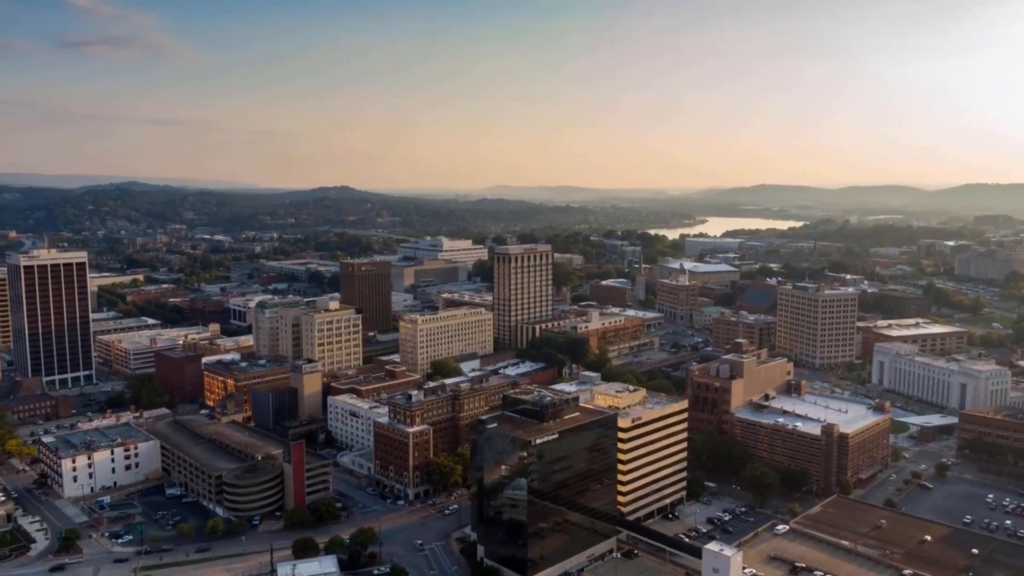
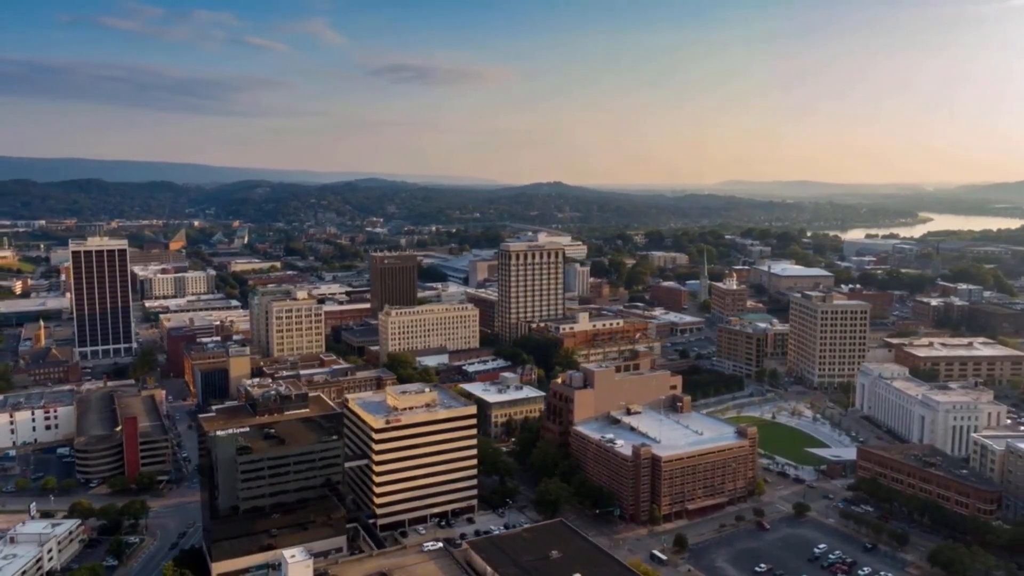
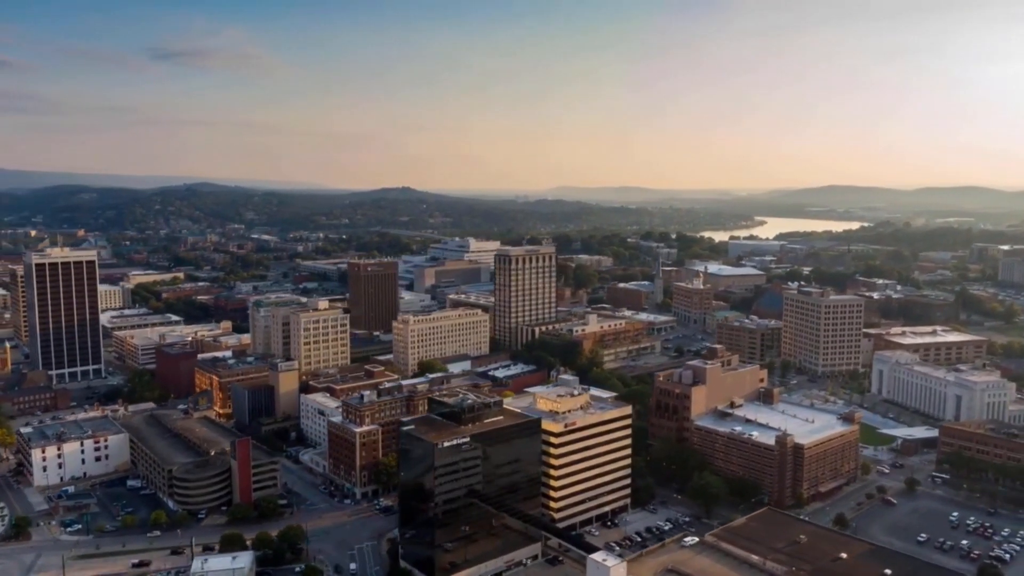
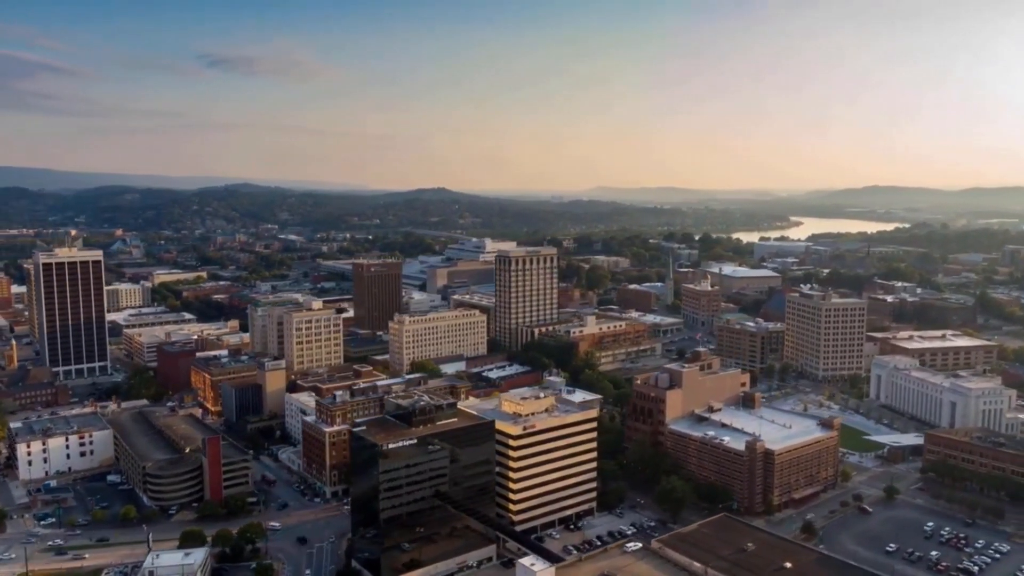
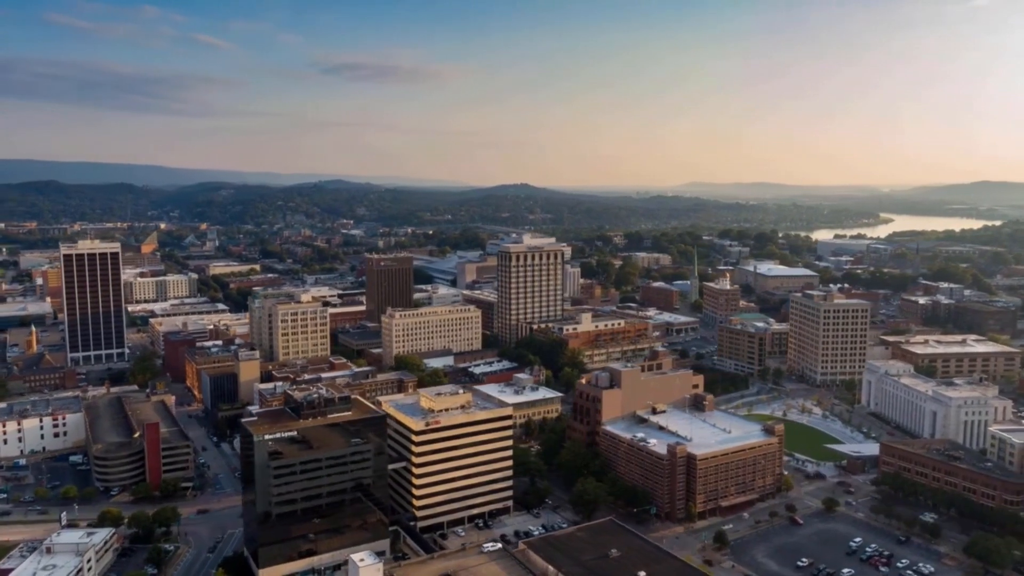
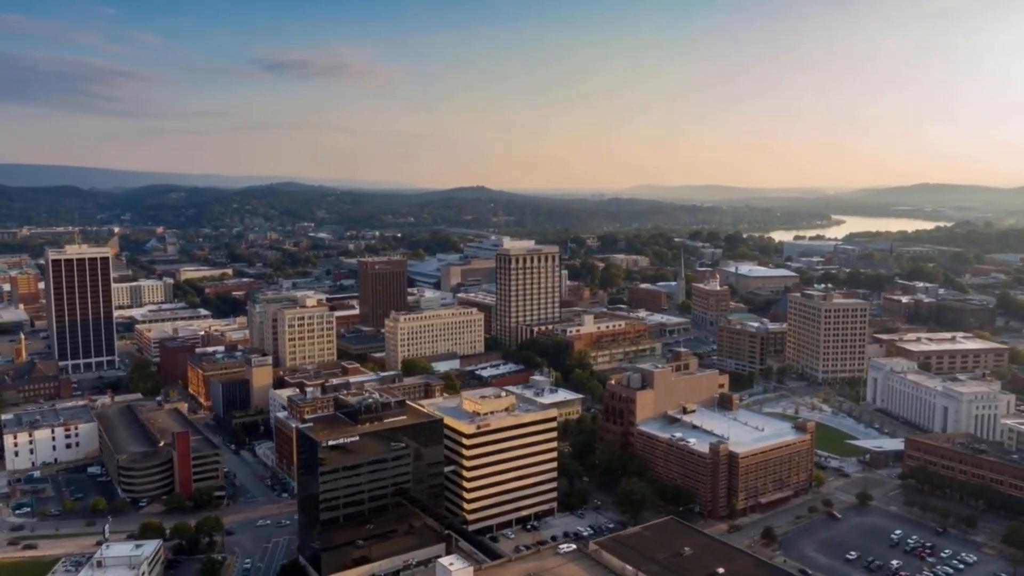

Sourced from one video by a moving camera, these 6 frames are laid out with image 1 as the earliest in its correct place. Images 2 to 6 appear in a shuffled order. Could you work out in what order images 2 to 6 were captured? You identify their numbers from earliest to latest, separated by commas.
3, 4, 6, 5, 2
